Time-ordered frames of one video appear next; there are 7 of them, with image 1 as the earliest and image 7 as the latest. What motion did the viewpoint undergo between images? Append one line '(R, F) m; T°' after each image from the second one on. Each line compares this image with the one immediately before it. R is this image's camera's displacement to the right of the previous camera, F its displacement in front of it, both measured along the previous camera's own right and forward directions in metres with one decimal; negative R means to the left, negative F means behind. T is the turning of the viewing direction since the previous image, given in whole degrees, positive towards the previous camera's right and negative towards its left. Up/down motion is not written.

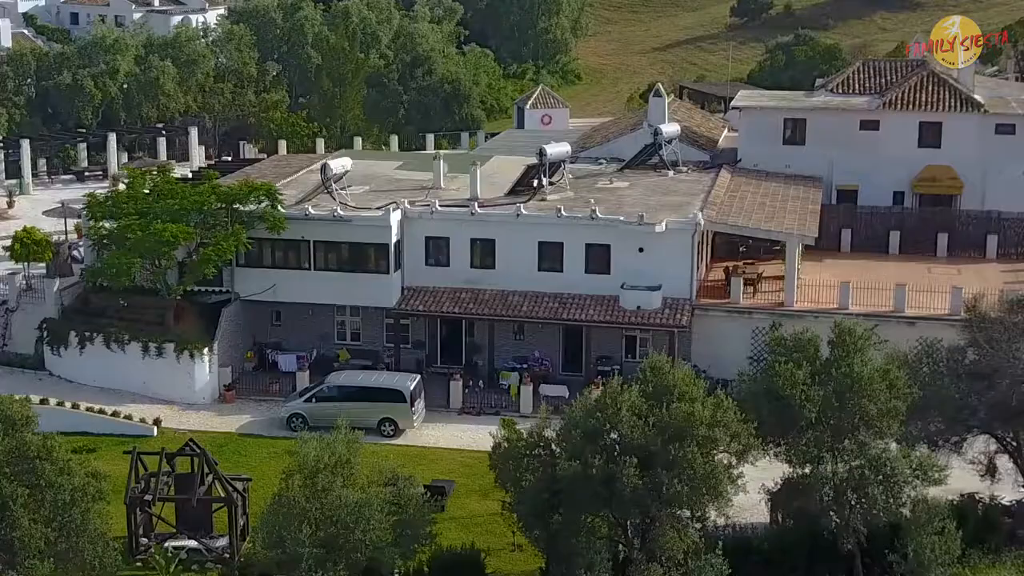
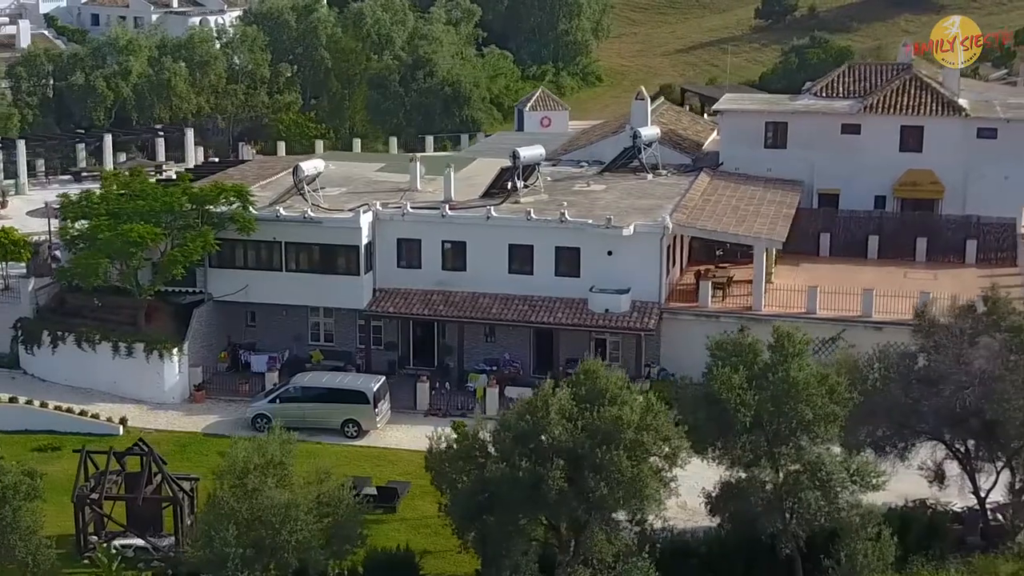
(+1.8, -0.1) m; -1°
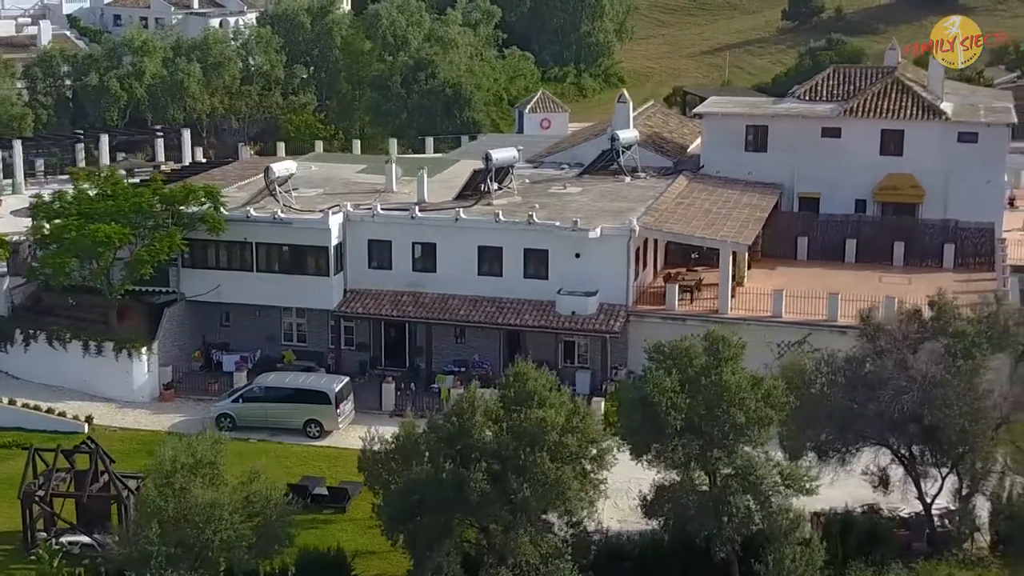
(+1.9, -0.1) m; -2°
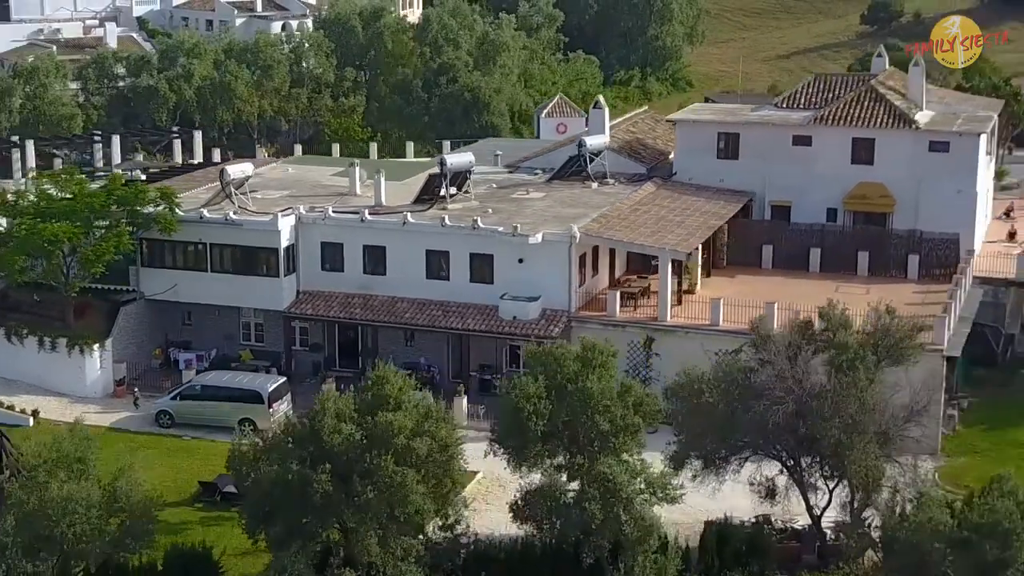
(+4.3, -0.2) m; -4°
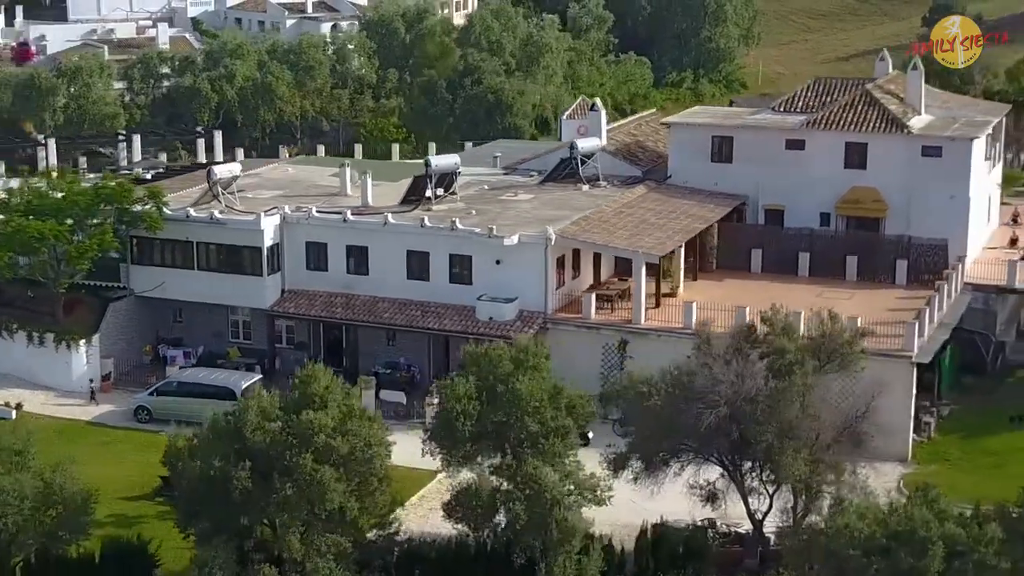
(+2.7, -0.2) m; -3°
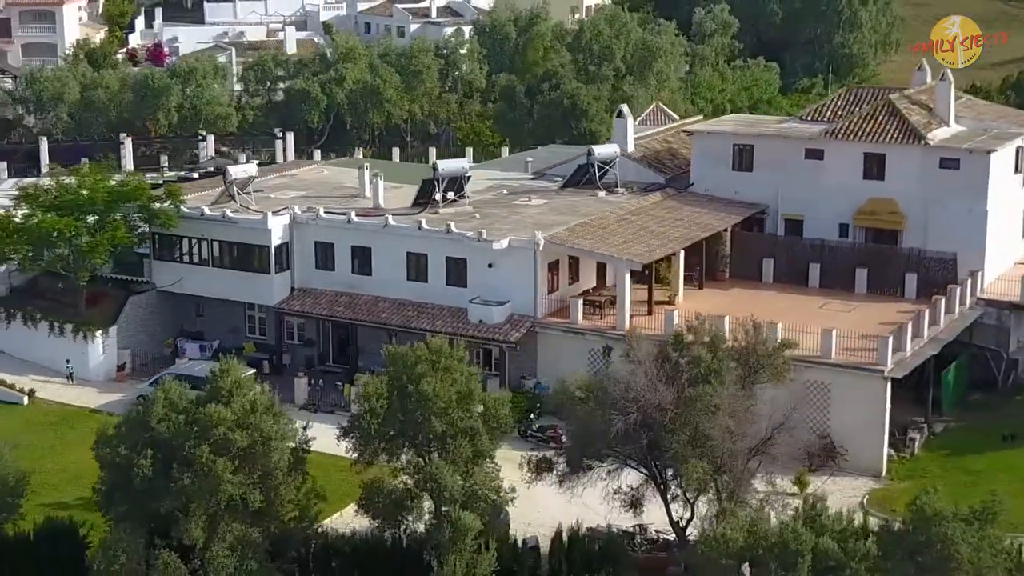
(+4.9, -0.3) m; -7°
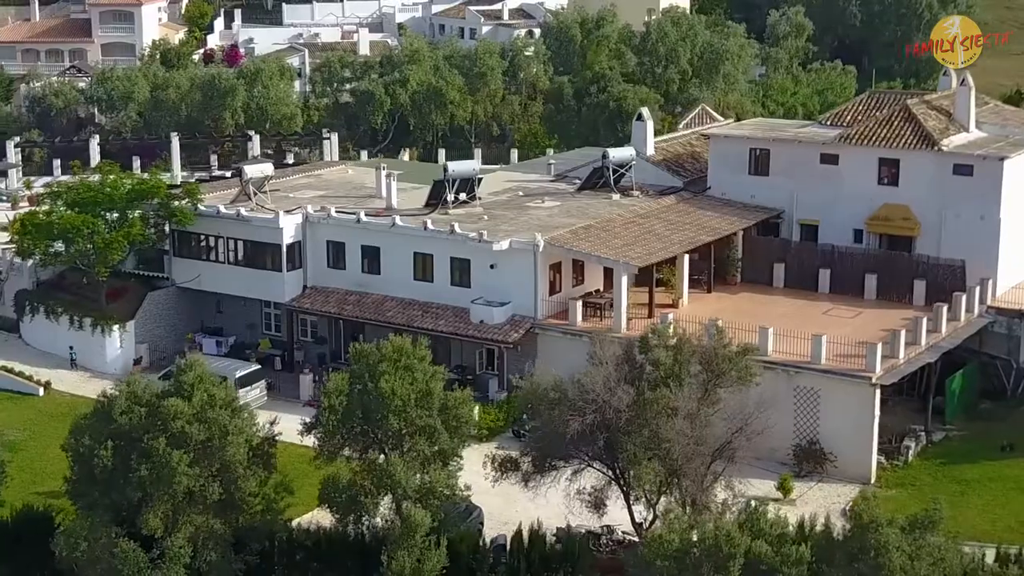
(+2.7, -0.3) m; -4°
